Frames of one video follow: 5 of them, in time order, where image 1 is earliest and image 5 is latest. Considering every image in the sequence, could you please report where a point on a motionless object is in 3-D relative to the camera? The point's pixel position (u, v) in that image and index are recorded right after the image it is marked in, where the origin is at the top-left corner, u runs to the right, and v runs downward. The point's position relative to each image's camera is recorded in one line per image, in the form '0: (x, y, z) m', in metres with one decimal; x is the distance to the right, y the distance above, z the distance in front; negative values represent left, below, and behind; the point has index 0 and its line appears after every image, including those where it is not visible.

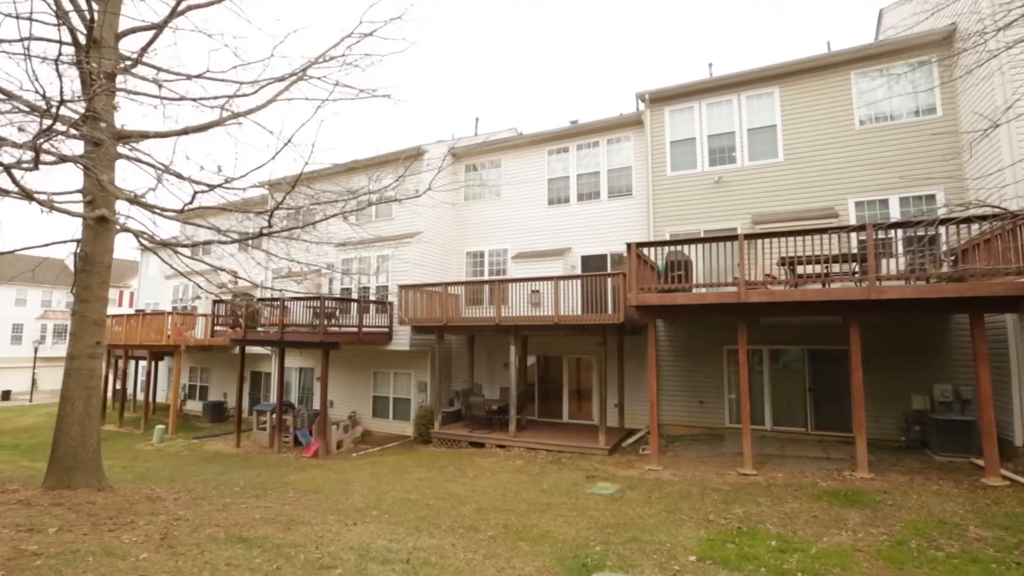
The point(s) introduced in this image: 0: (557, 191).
0: (+1.4, +3.0, +14.7) m
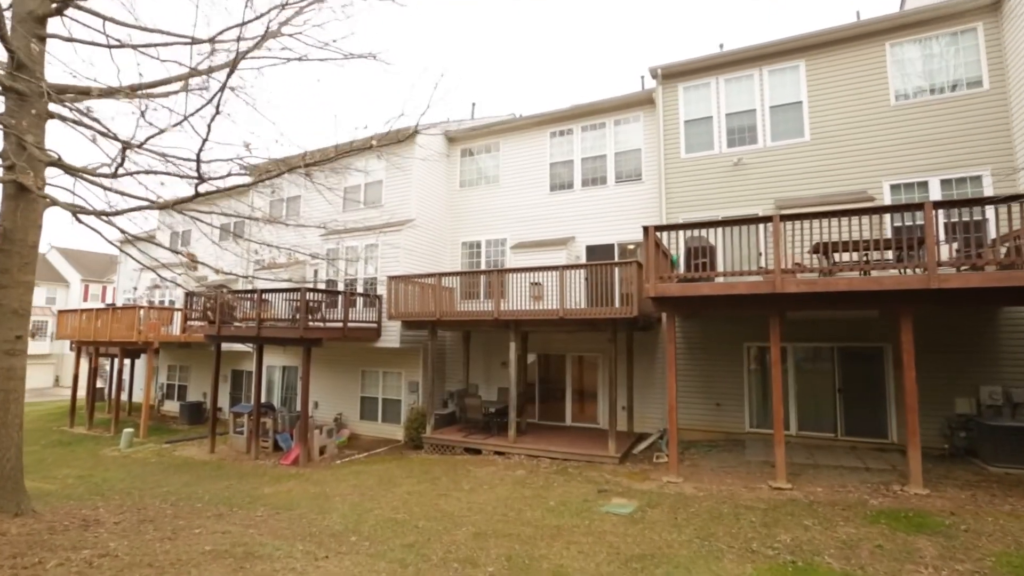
0: (+1.4, +3.2, +13.6) m
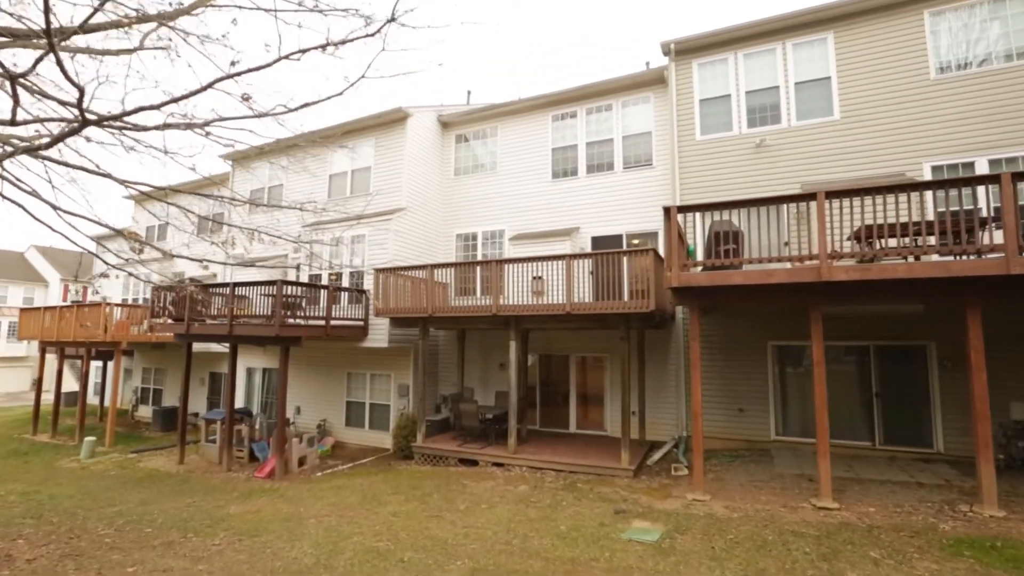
0: (+1.4, +3.3, +12.6) m
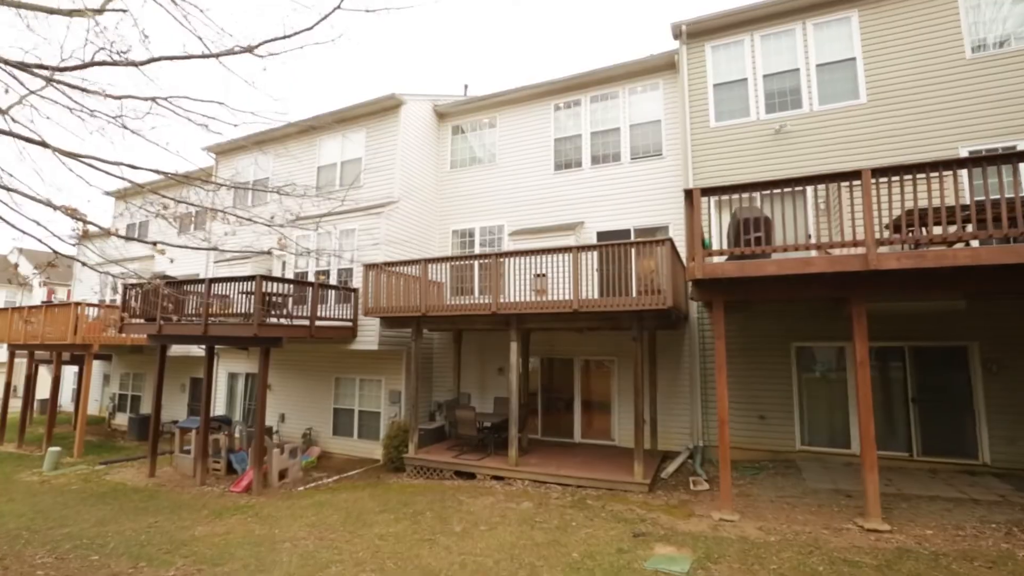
0: (+1.4, +3.4, +11.9) m
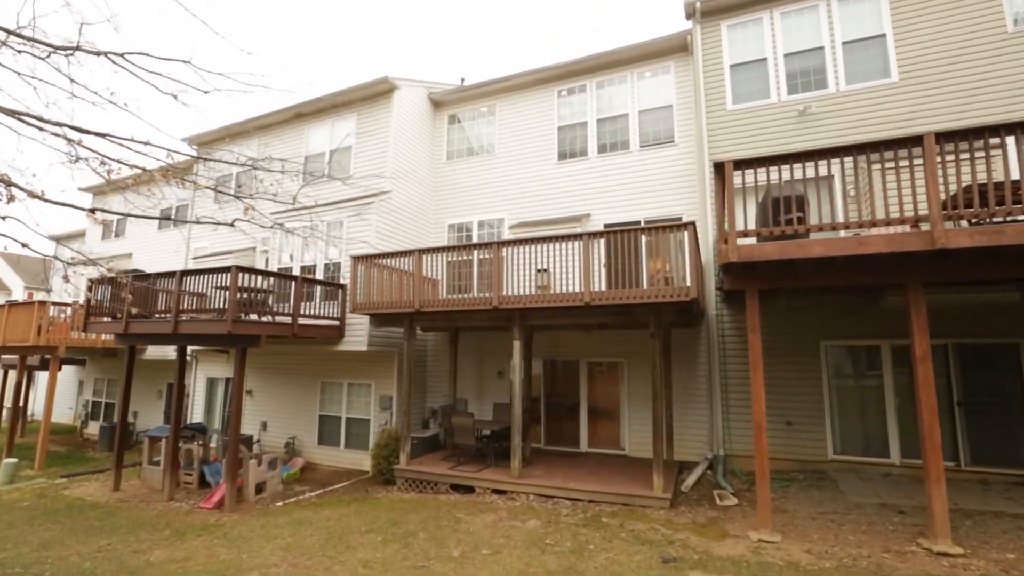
0: (+1.4, +3.4, +11.1) m
